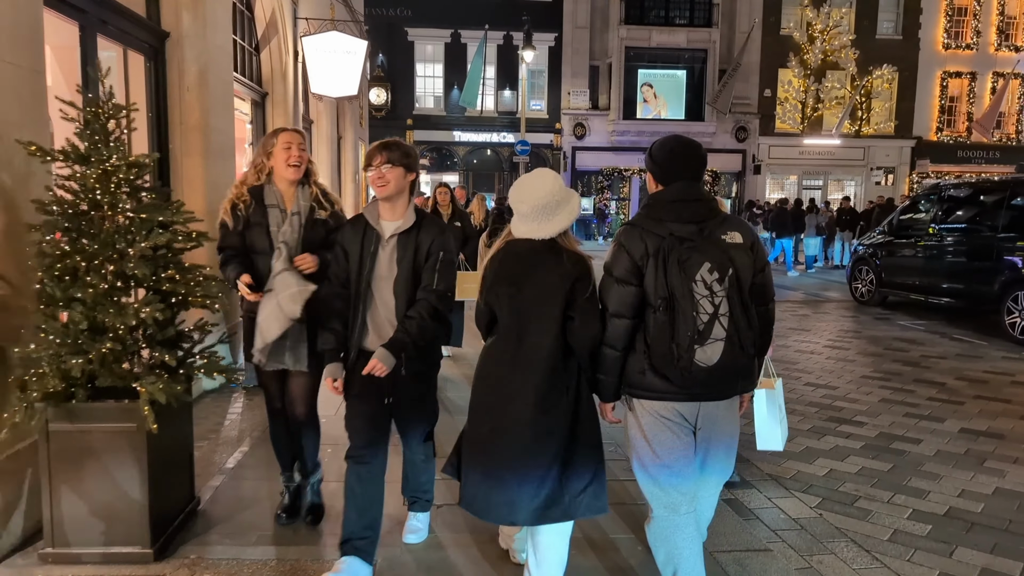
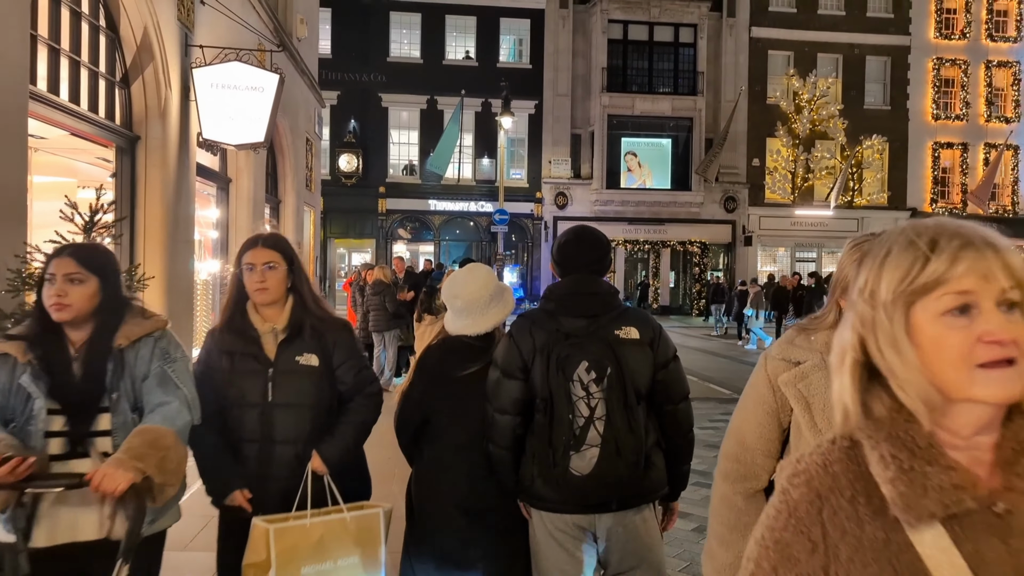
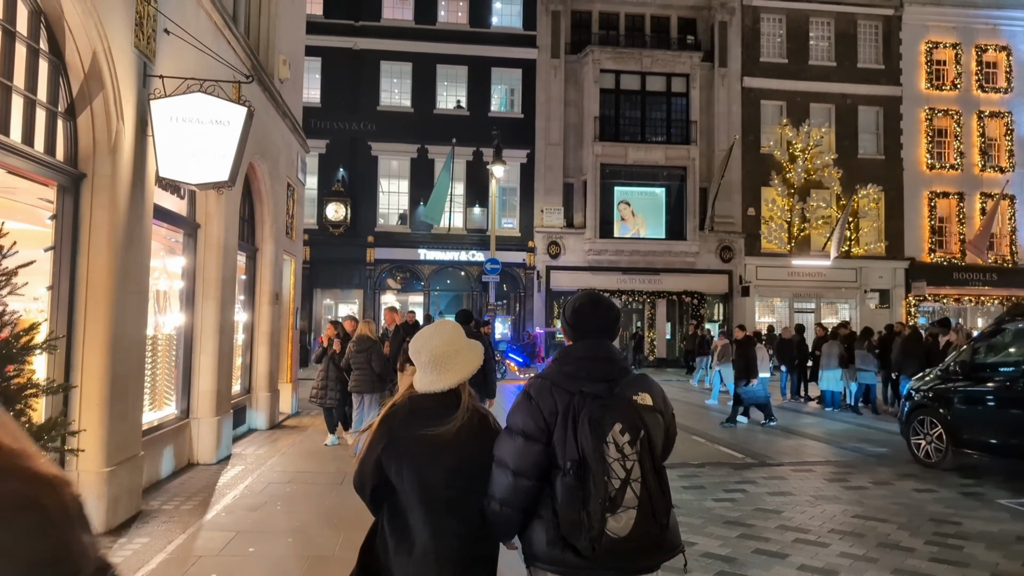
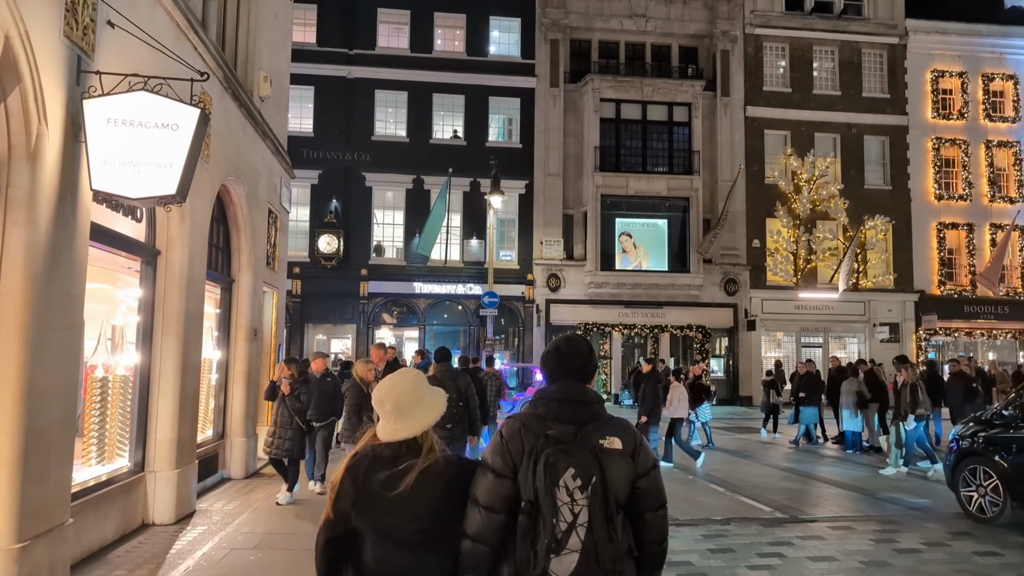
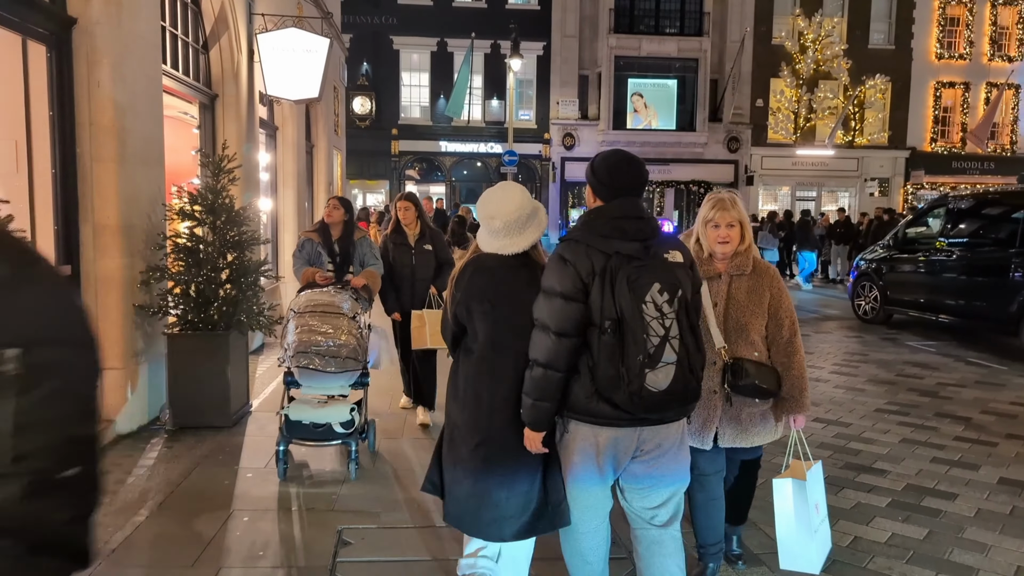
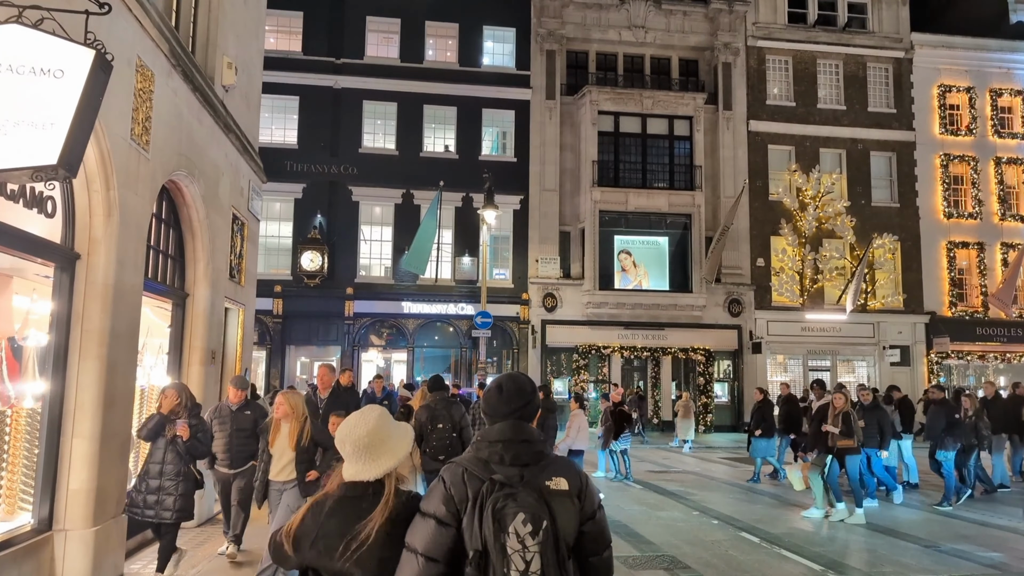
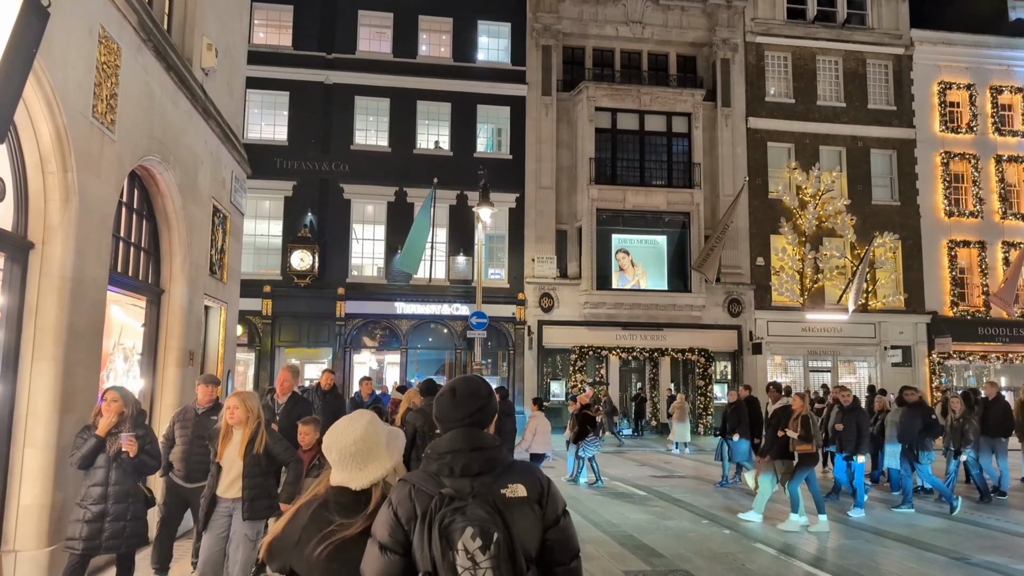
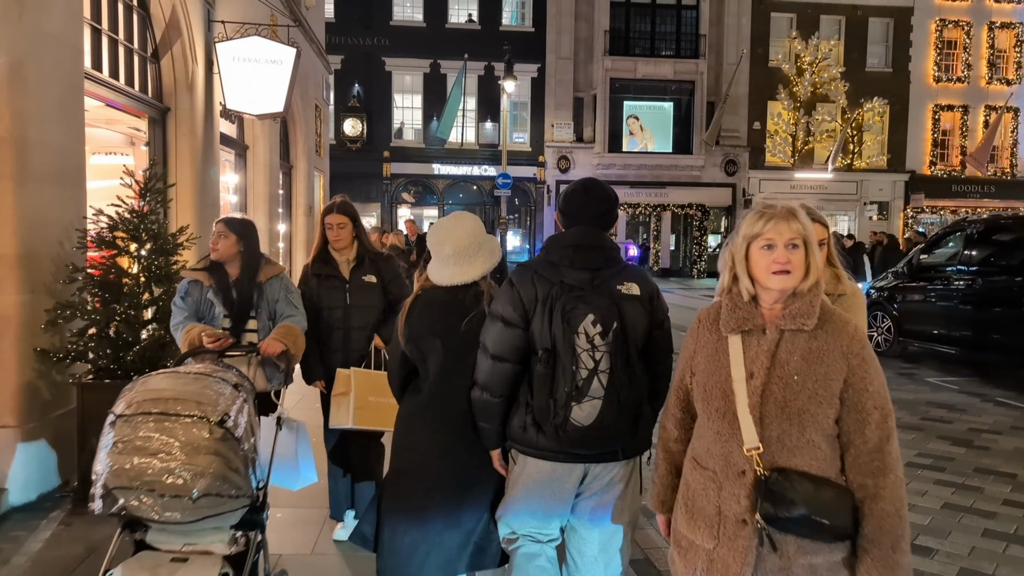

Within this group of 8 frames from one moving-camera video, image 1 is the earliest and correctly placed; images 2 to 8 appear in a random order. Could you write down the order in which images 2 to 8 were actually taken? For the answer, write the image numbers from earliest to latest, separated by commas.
5, 8, 2, 3, 4, 6, 7
